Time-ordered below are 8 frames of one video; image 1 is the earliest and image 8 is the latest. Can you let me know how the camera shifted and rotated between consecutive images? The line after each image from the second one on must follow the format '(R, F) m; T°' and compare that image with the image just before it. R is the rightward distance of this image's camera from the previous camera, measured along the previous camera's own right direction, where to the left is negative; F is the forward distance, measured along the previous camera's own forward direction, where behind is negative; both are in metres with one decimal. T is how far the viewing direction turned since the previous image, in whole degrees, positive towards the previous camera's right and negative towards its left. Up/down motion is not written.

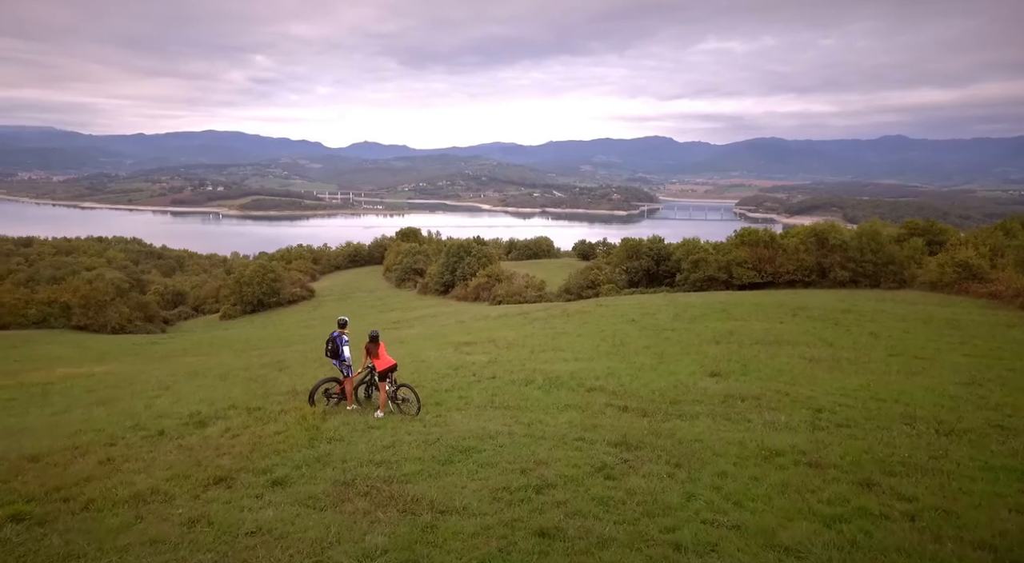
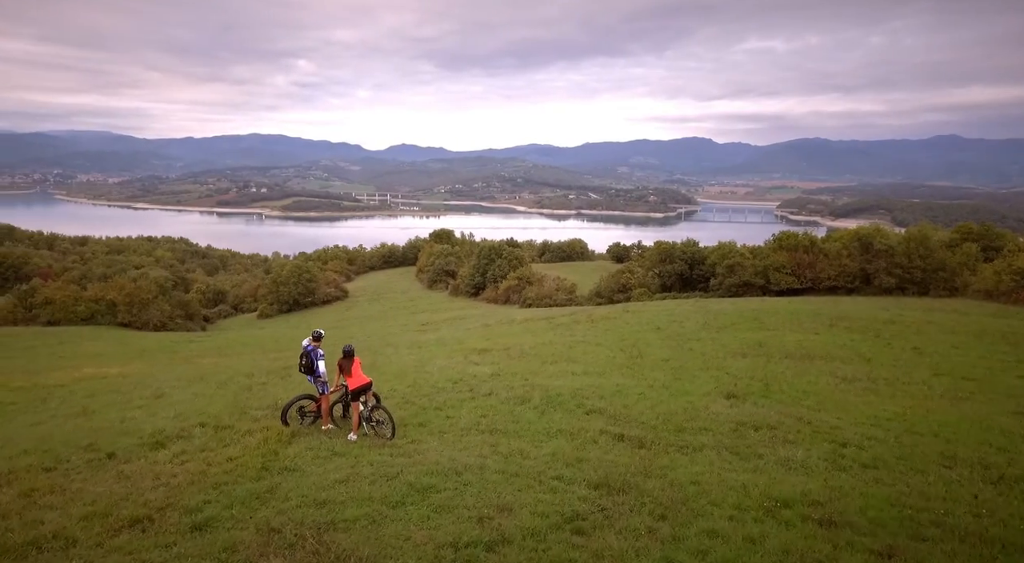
(+0.8, +1.0) m; -3°
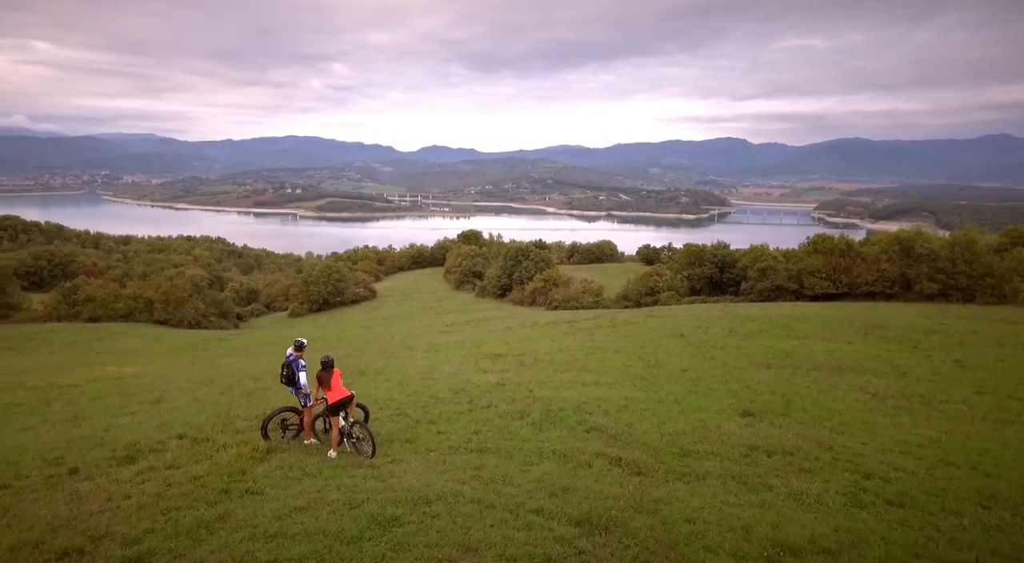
(+0.6, +0.7) m; -3°
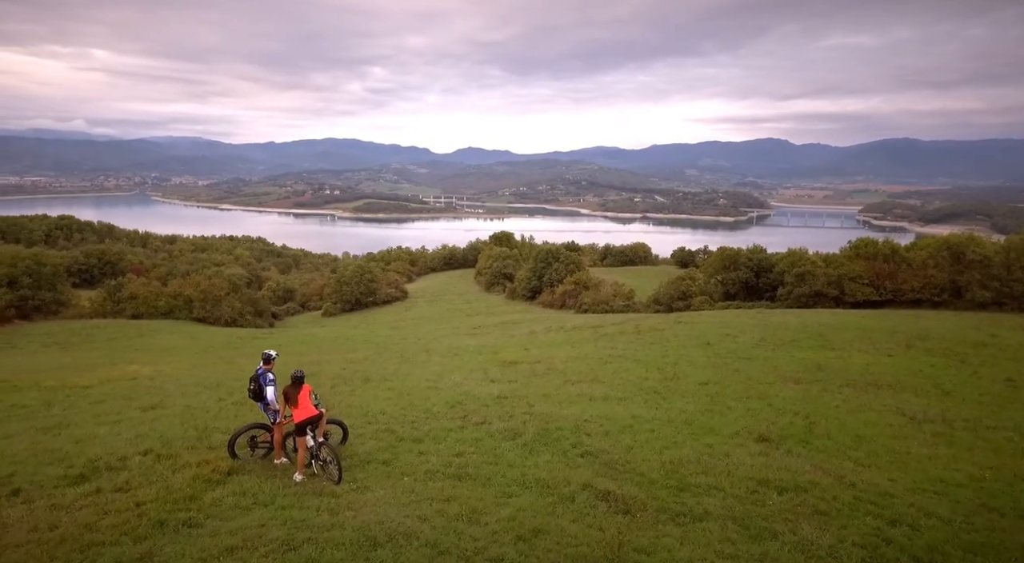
(+0.7, +0.9) m; -3°
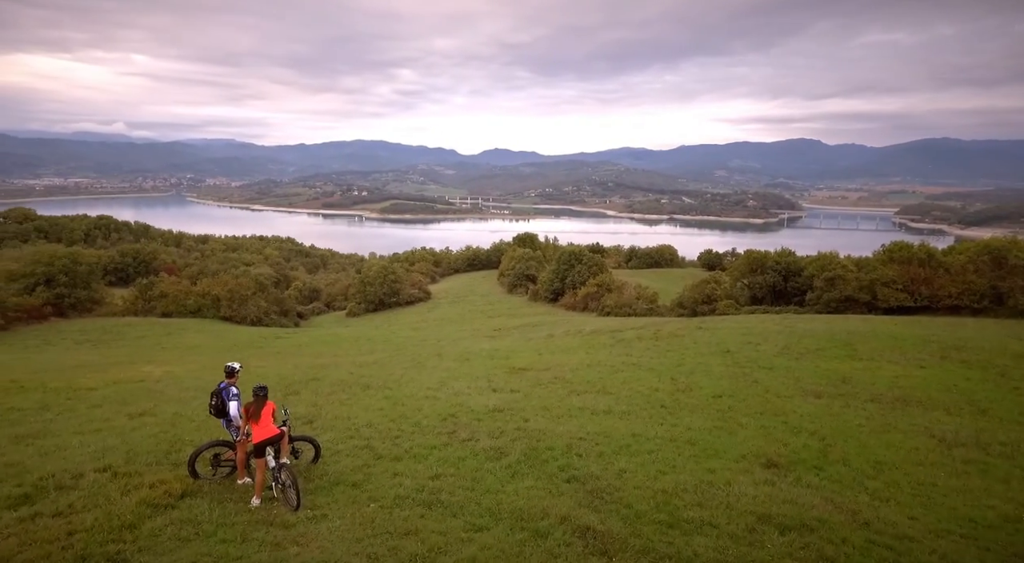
(+0.7, +0.8) m; -2°
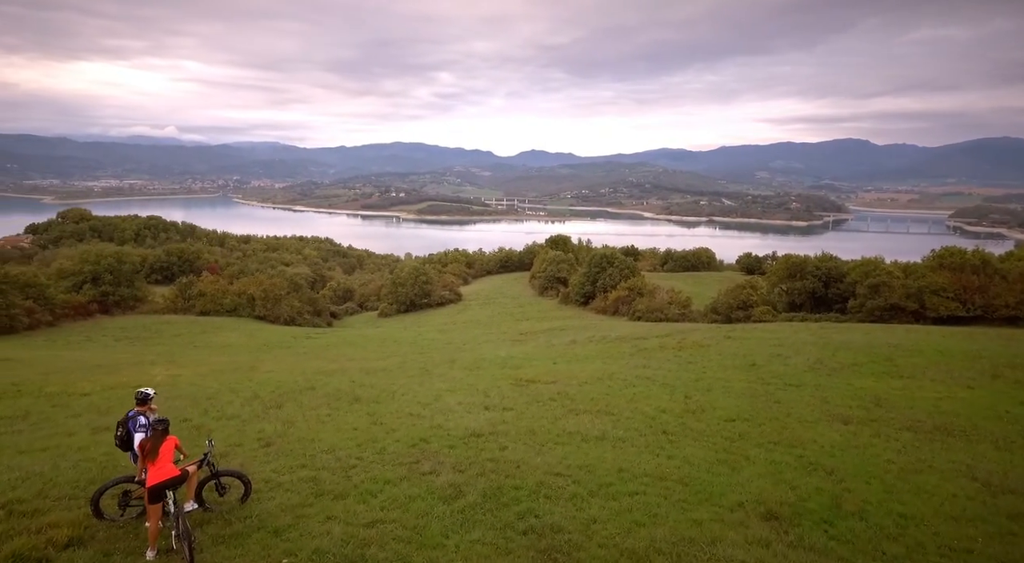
(+1.1, +1.3) m; -3°
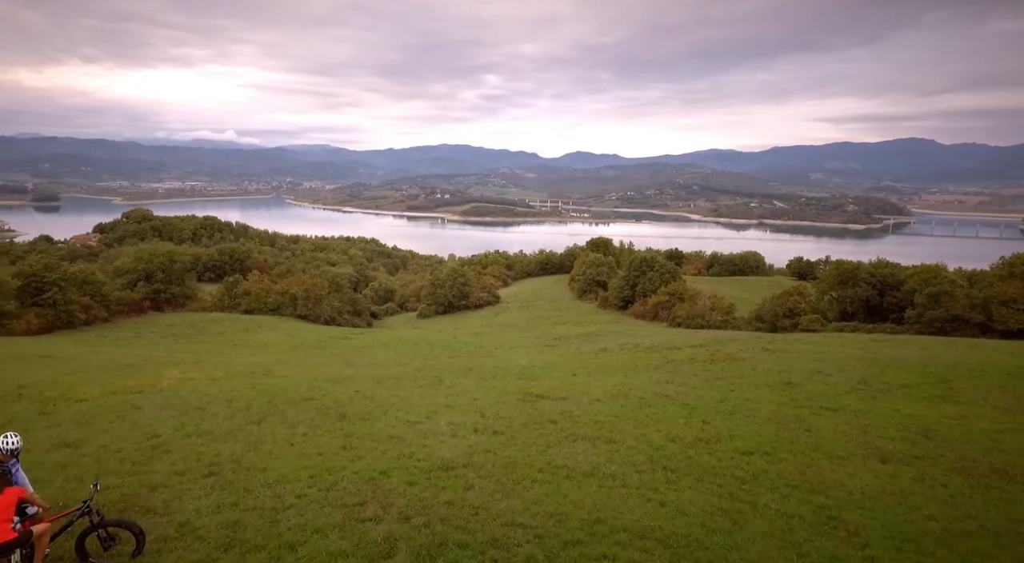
(+1.2, +1.5) m; -4°
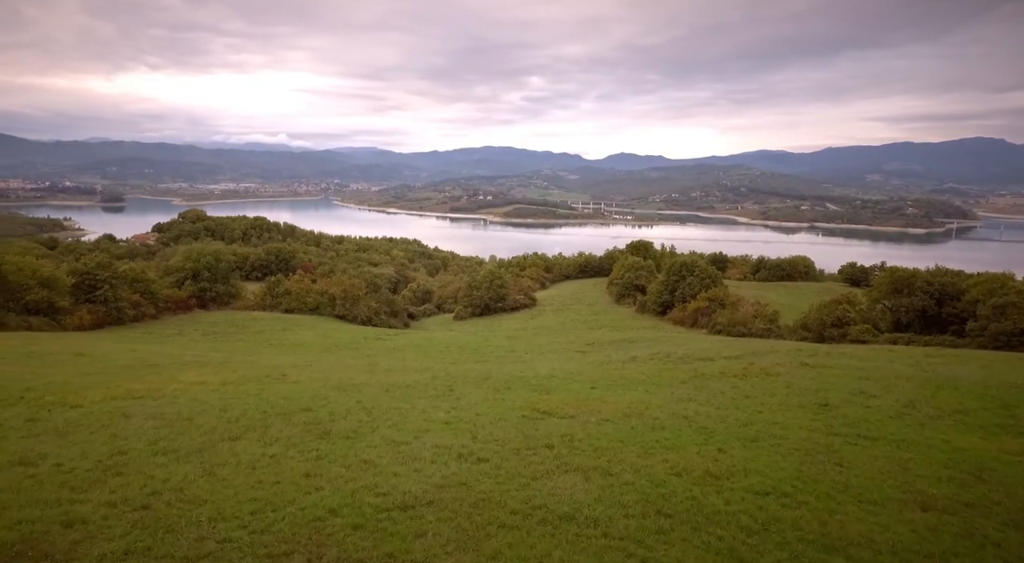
(+1.2, +1.4) m; -4°
